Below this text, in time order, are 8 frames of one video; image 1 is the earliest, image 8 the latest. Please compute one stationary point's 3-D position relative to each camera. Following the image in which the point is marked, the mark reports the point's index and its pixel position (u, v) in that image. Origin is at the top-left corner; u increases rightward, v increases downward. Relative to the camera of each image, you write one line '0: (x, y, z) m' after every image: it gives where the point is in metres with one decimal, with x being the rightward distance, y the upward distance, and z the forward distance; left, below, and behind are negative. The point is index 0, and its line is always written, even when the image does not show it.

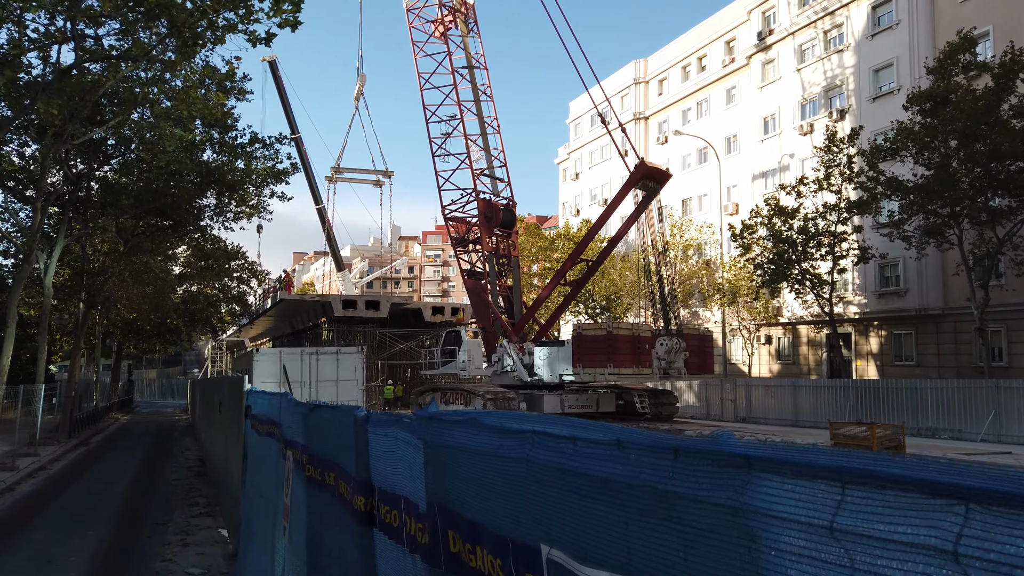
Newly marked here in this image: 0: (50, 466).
0: (-10.0, -3.9, +17.4) m
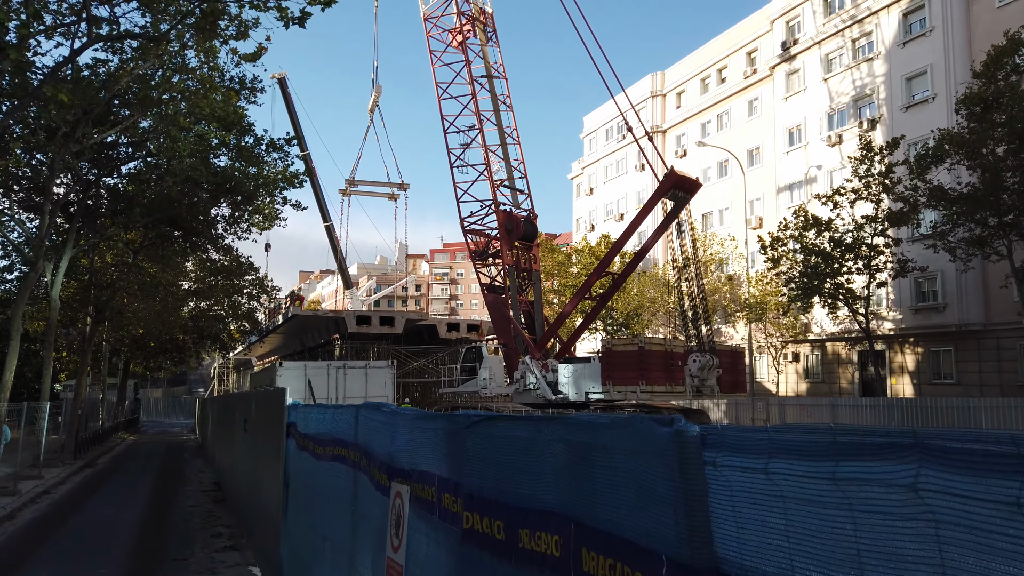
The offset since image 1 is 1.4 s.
0: (-9.2, -4.1, +16.2) m
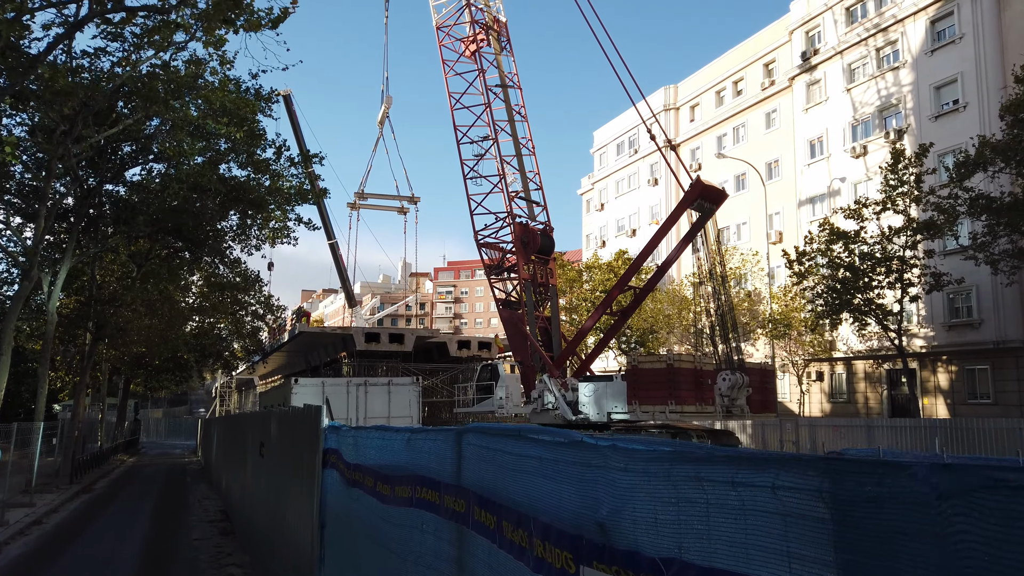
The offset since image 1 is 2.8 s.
0: (-8.6, -4.3, +14.9) m
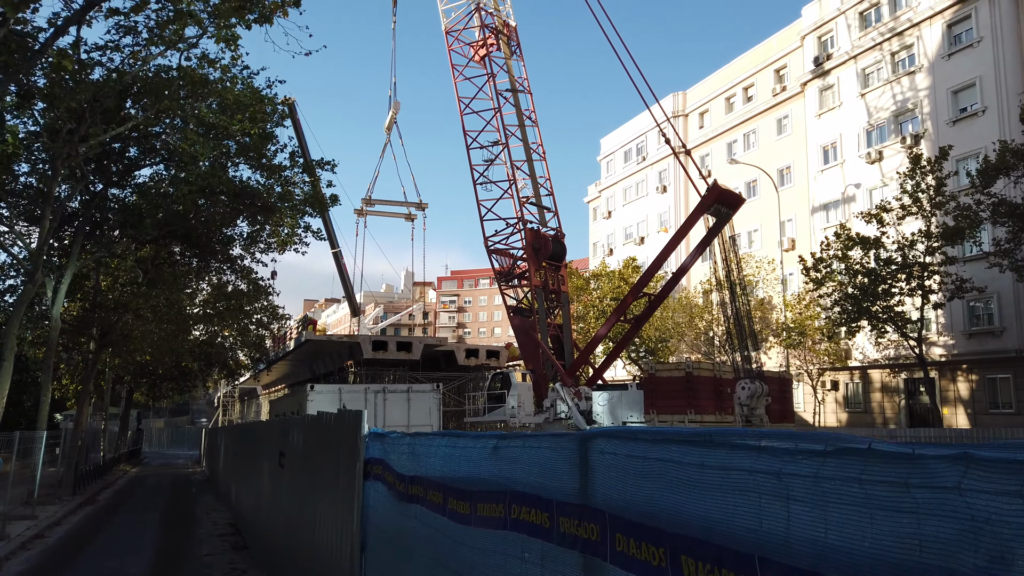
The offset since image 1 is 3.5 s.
0: (-8.2, -4.3, +14.2) m
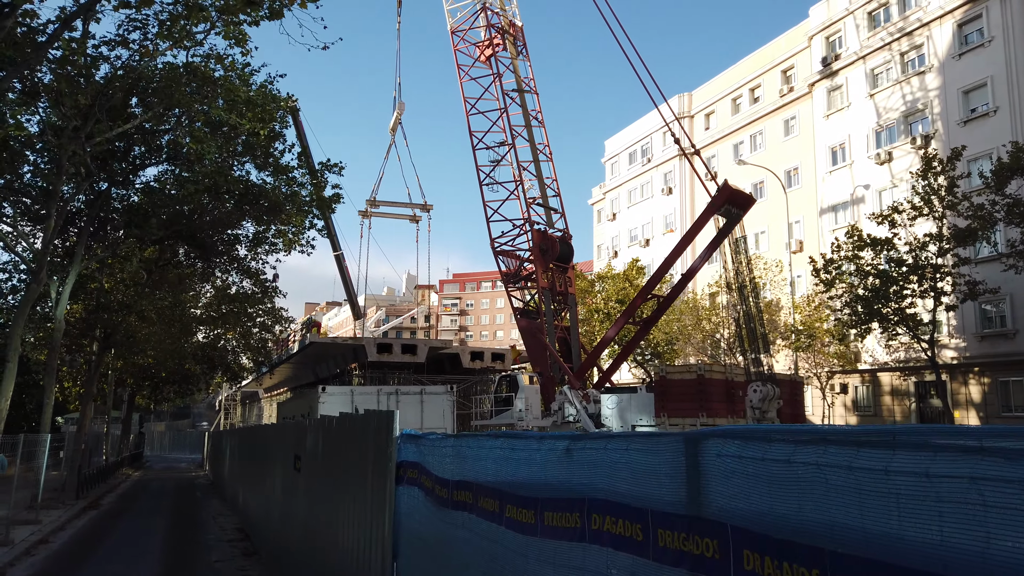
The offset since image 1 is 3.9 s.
0: (-7.9, -4.3, +13.9) m
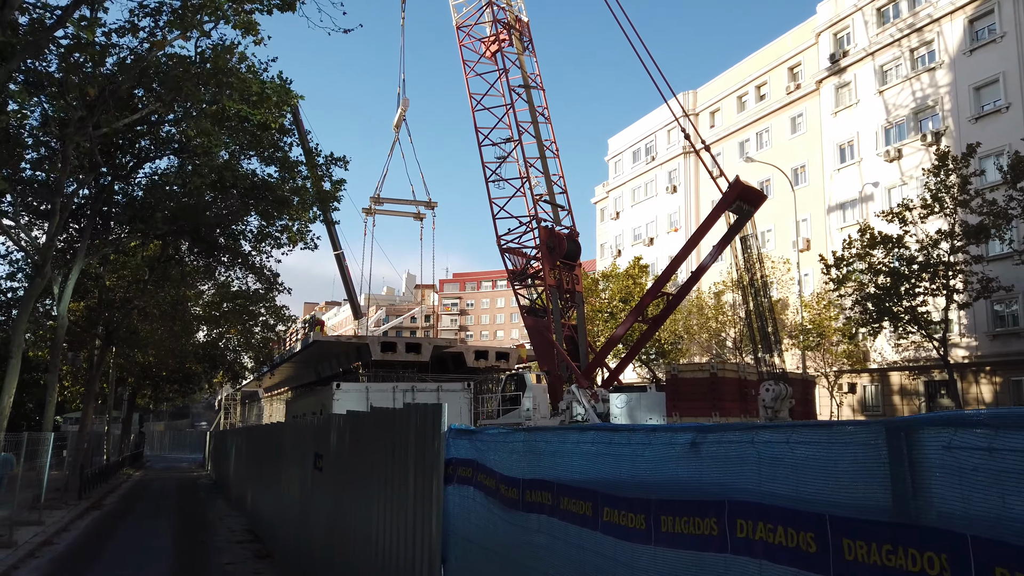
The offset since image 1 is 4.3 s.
0: (-7.6, -4.2, +13.5) m
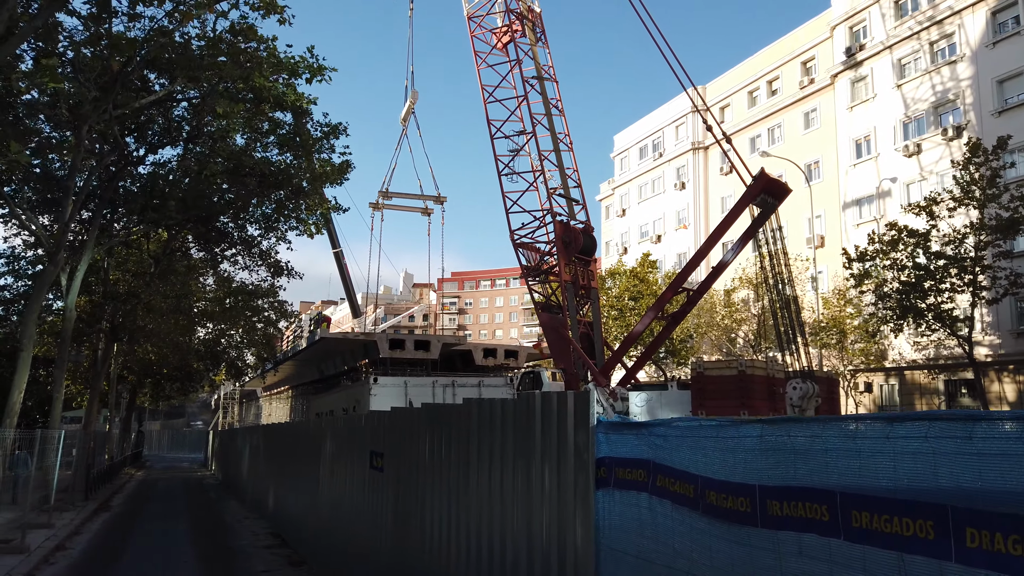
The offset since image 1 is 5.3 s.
0: (-7.0, -4.0, +12.8) m
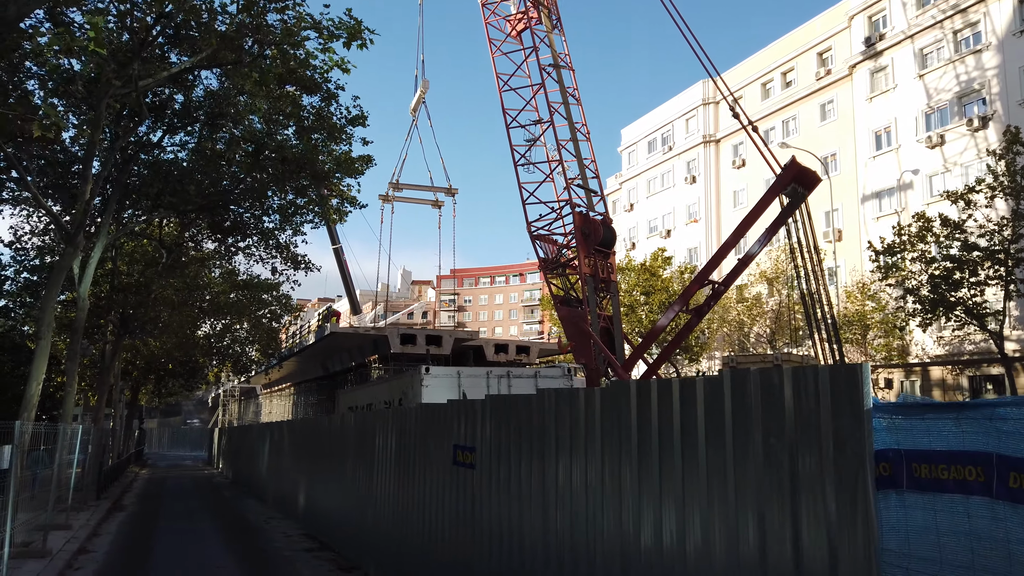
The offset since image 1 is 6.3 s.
0: (-6.2, -3.8, +11.9) m
